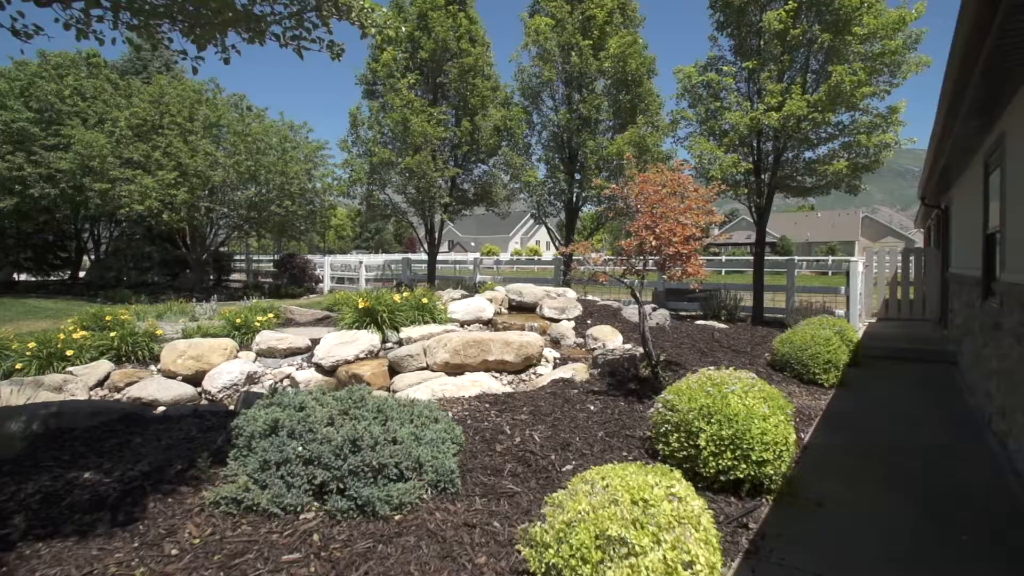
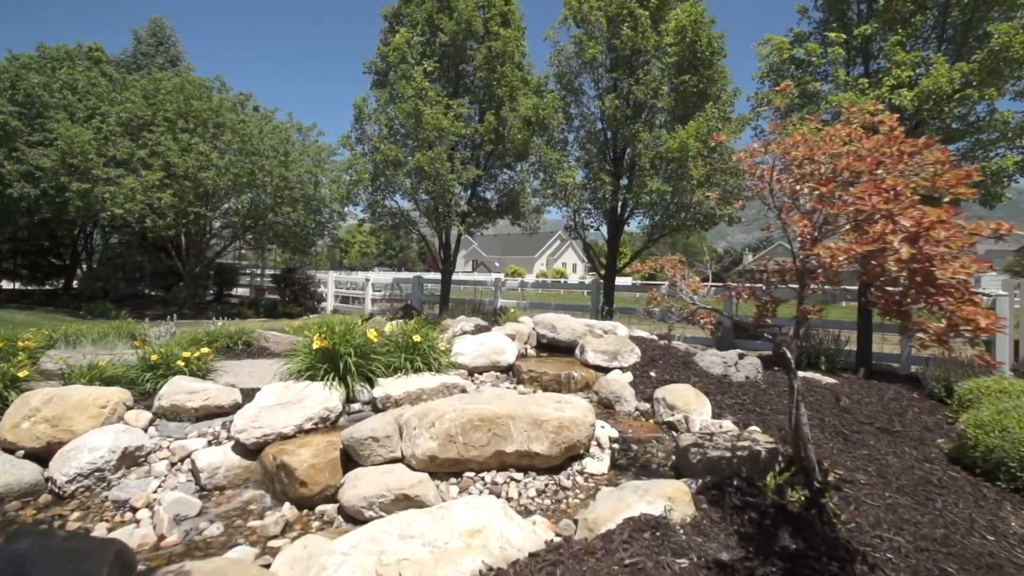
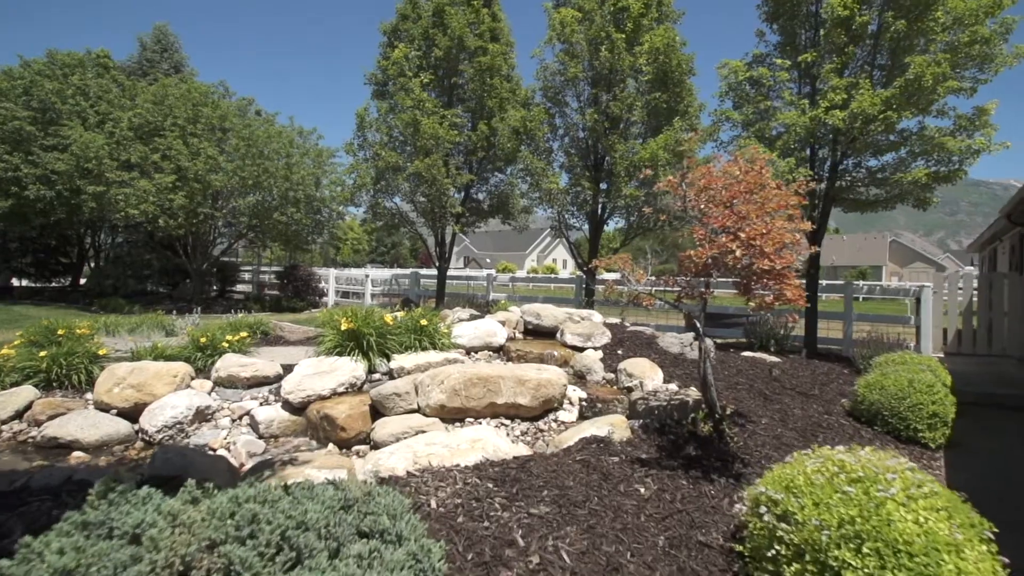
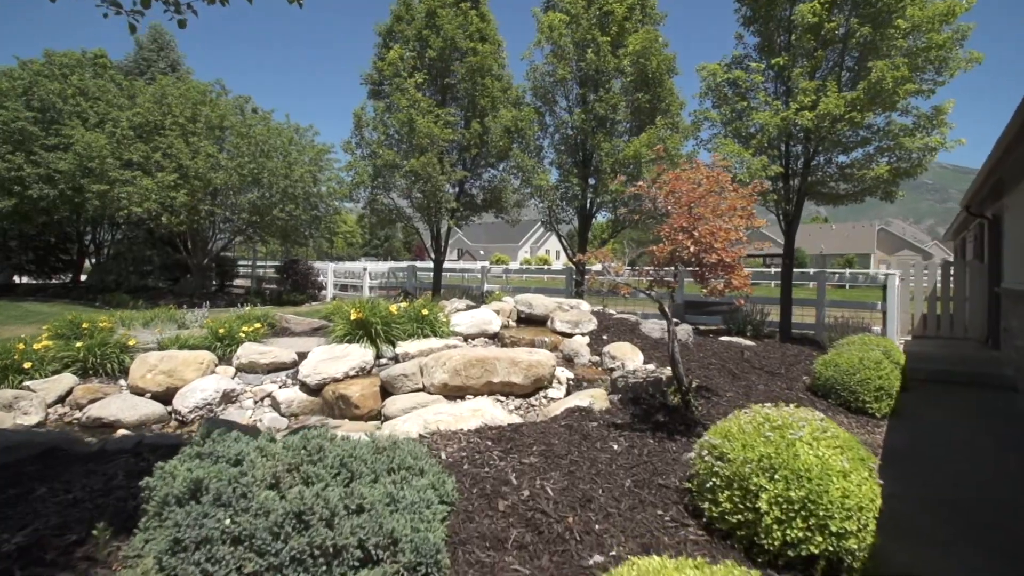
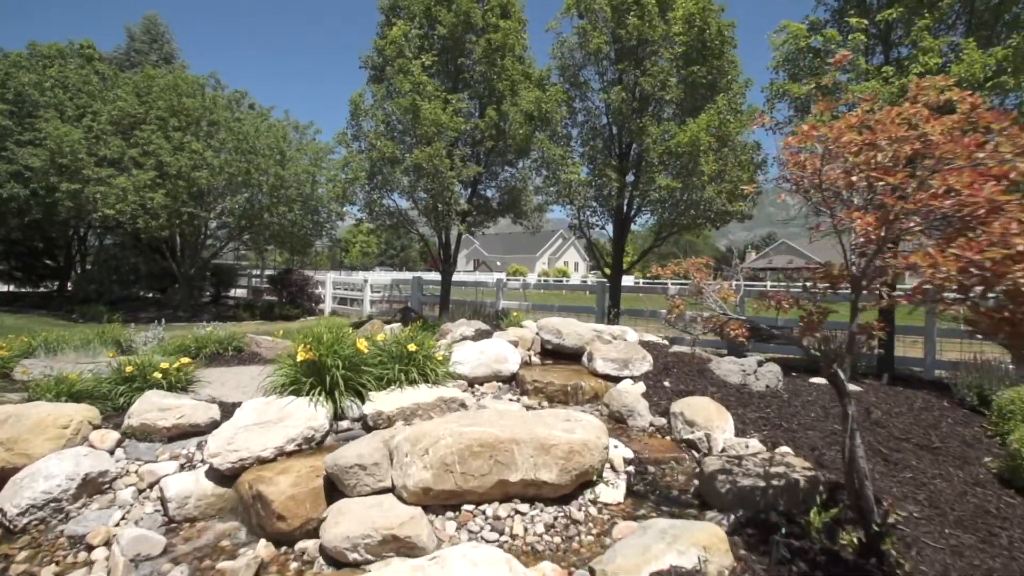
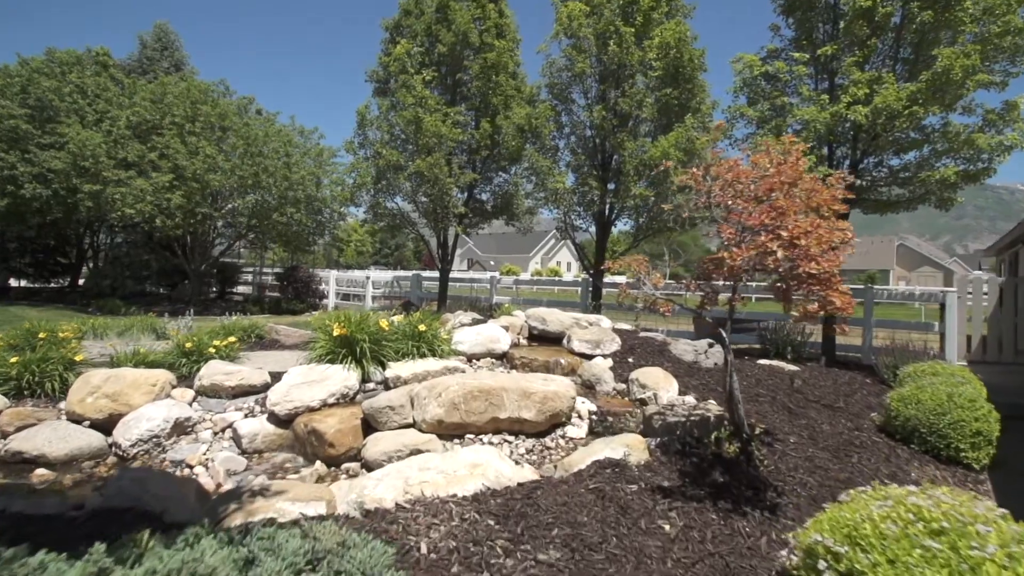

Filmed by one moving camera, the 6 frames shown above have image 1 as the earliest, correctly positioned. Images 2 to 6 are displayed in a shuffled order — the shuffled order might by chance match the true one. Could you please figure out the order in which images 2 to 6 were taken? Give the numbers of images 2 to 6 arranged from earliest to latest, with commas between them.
4, 3, 6, 2, 5
